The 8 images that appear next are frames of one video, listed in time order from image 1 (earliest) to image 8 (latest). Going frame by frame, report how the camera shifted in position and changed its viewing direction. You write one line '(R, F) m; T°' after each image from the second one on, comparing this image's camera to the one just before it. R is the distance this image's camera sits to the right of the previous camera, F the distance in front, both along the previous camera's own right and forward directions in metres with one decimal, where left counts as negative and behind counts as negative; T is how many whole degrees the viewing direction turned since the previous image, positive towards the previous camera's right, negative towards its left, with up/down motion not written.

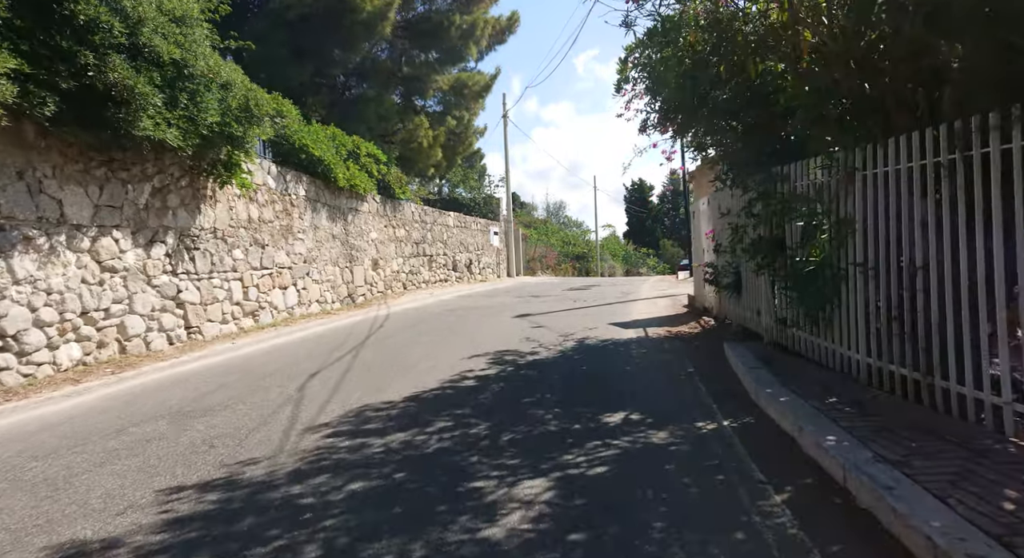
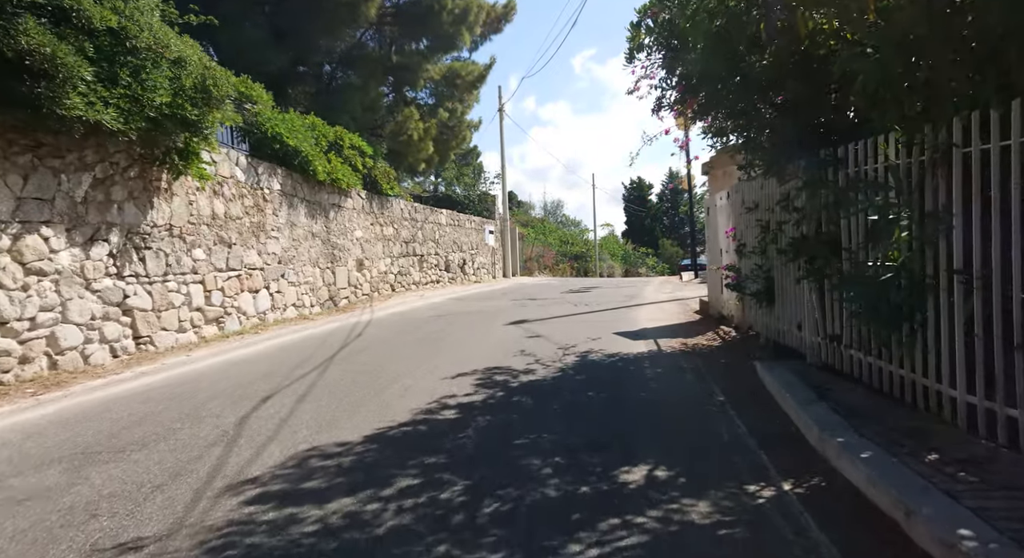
(+0.1, +1.1) m; 0°
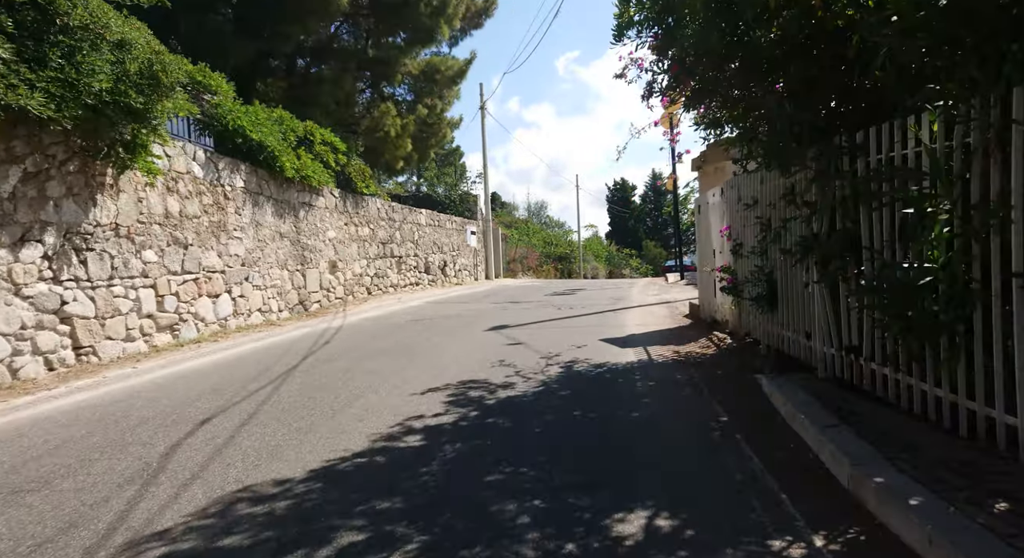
(+0.1, +0.6) m; +2°
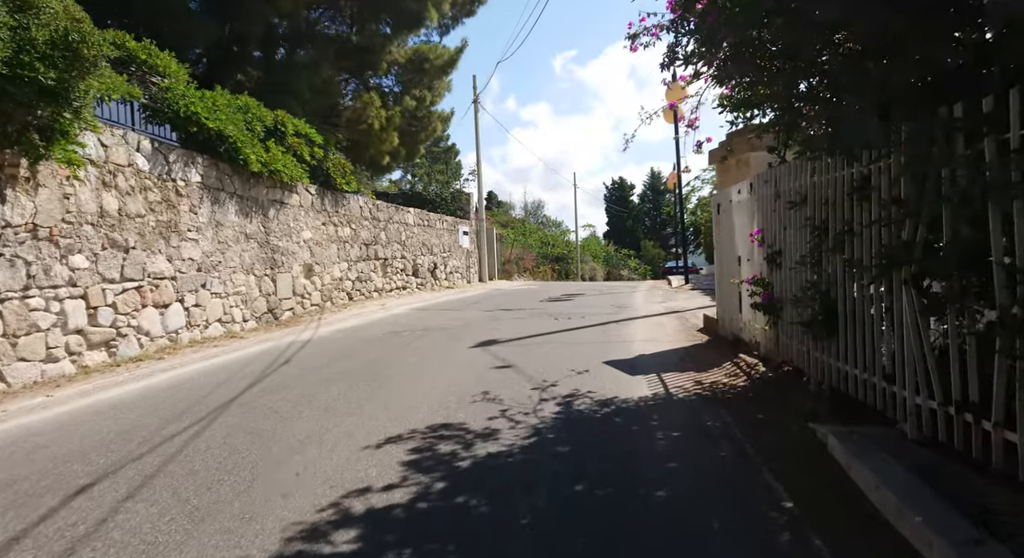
(+0.1, +1.2) m; 0°
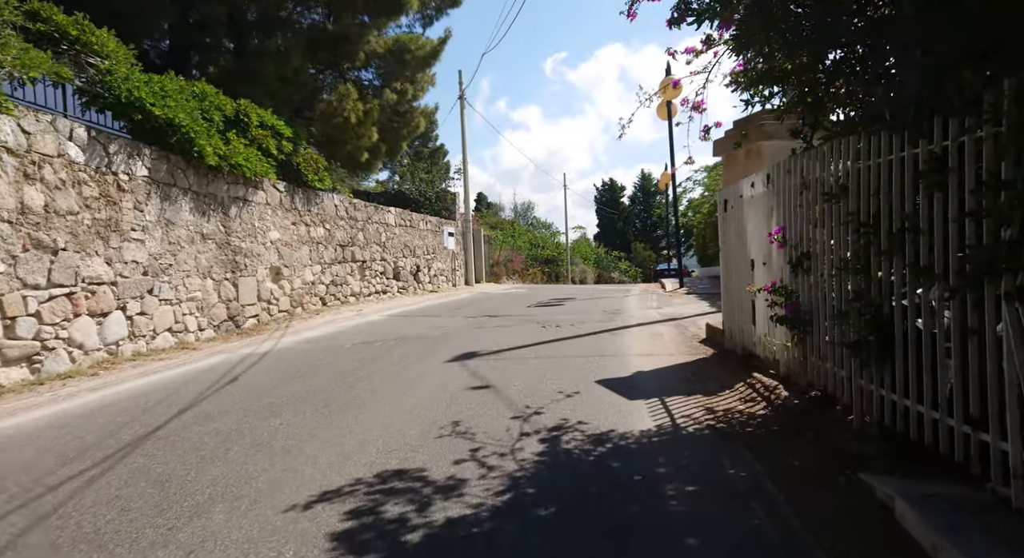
(+0.1, +0.9) m; +1°
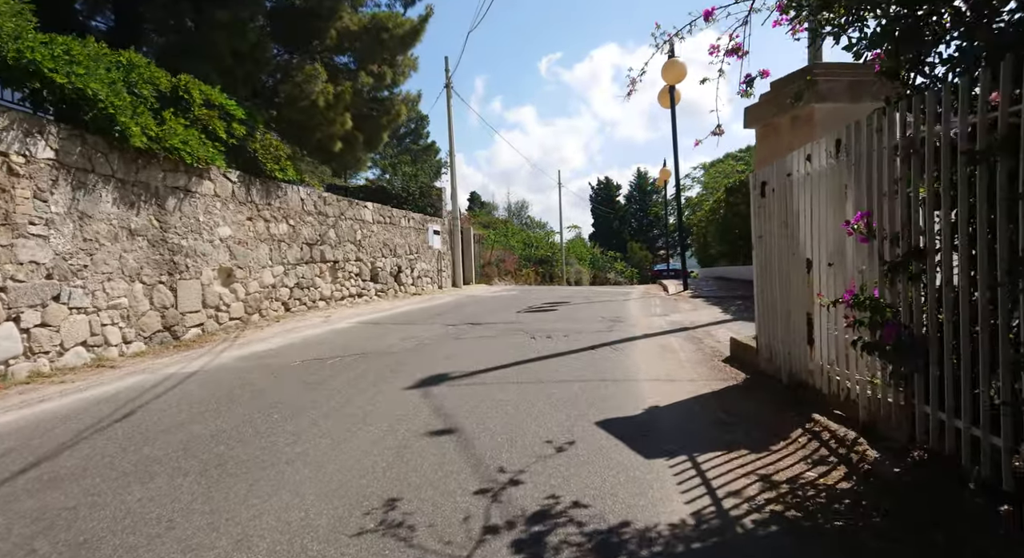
(+0.2, +1.5) m; +1°
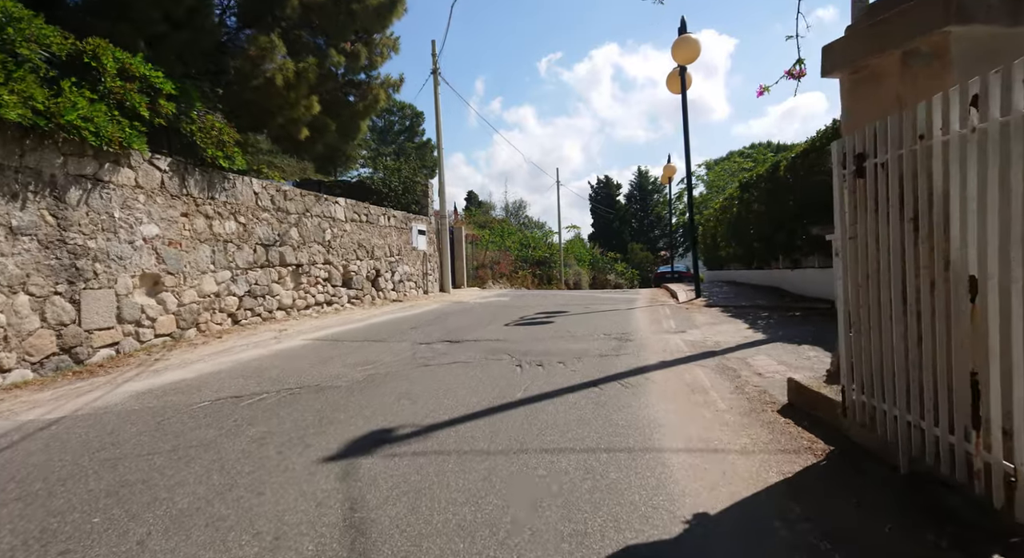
(+0.2, +1.8) m; 0°
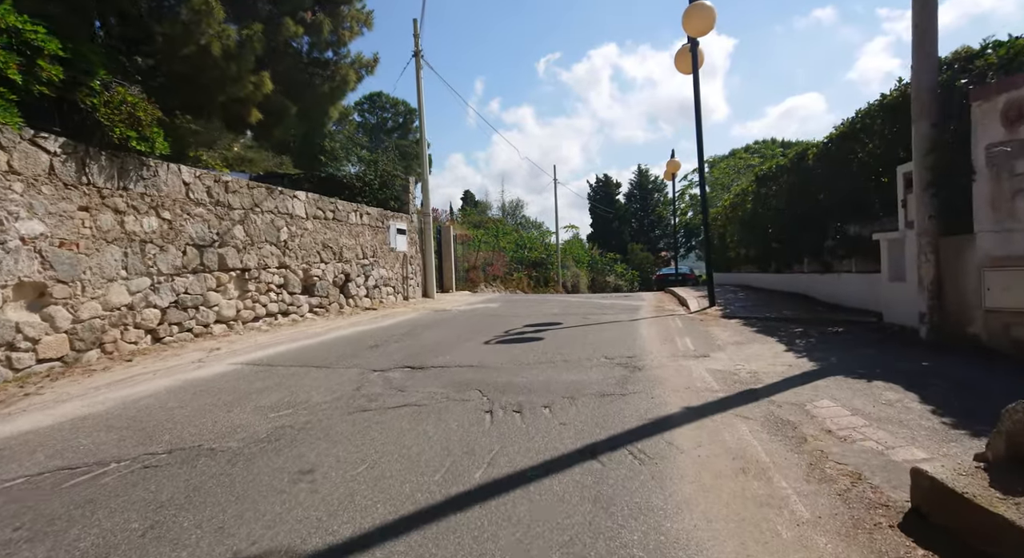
(+0.3, +1.8) m; 0°
